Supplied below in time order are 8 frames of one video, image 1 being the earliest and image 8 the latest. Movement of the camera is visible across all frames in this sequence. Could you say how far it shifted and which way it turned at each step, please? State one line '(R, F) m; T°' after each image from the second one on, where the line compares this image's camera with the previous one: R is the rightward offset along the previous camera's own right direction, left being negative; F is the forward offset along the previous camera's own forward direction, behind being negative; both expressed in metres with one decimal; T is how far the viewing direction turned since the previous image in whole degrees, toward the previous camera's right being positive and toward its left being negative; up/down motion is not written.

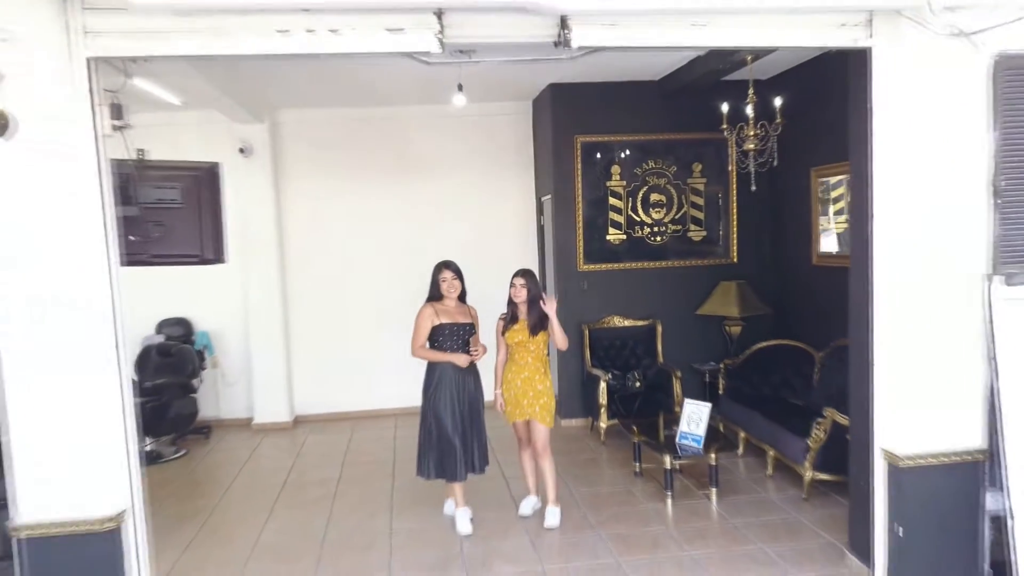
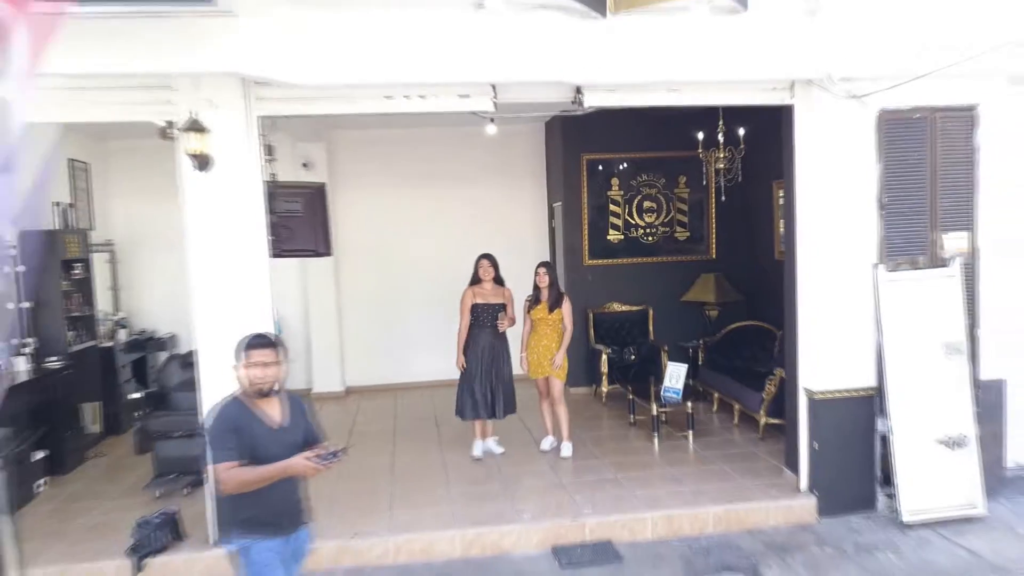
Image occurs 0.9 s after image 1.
(-0.1, -1.4) m; 0°
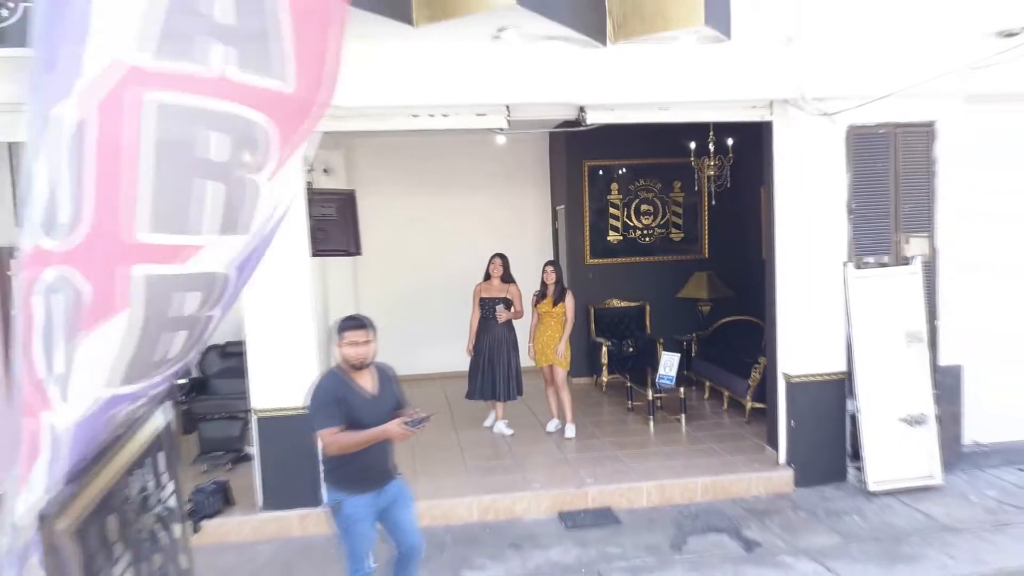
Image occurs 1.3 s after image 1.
(0.0, -0.6) m; 0°
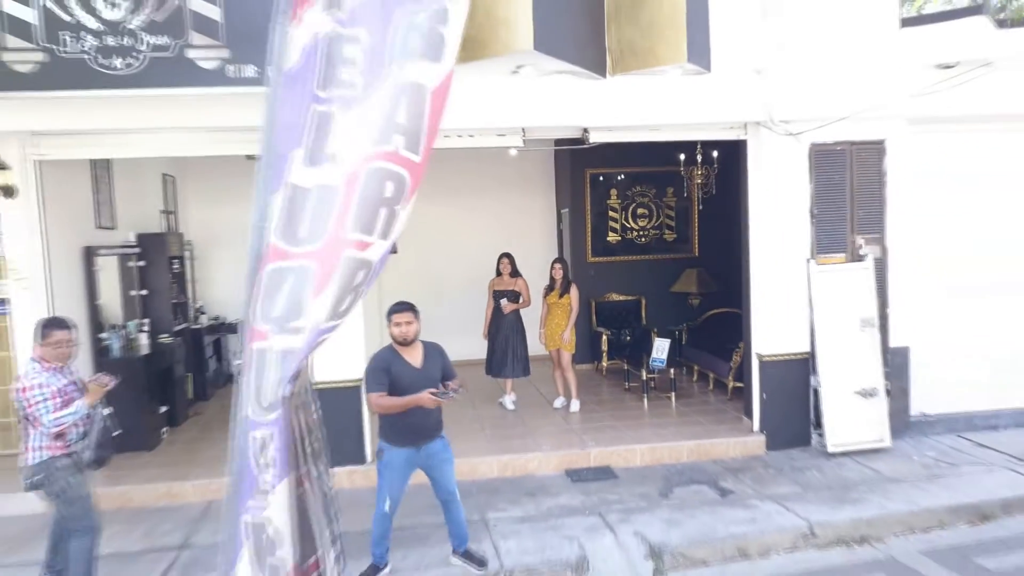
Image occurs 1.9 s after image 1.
(-0.1, -0.9) m; 0°
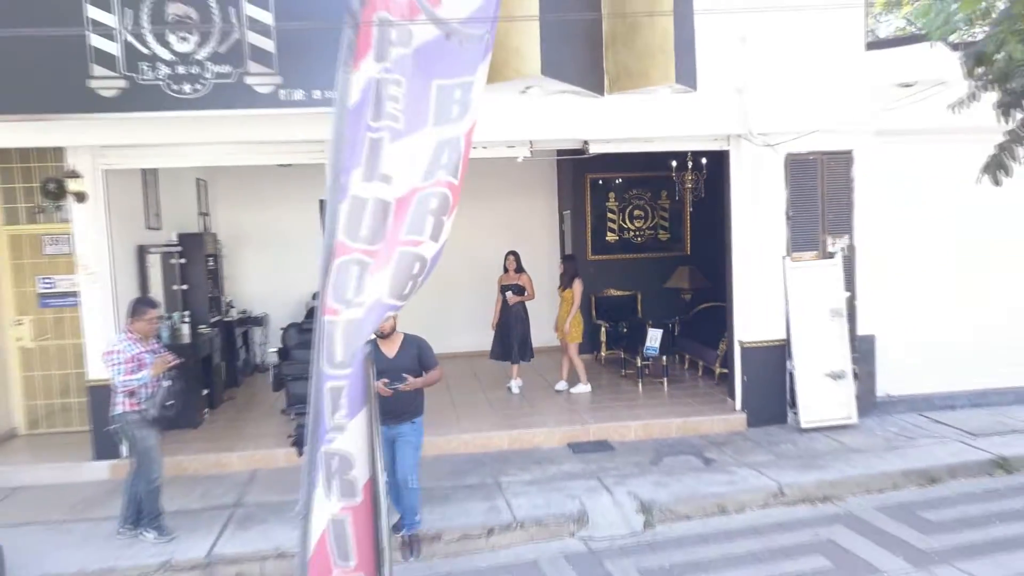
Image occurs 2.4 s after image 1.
(0.0, -0.8) m; 0°
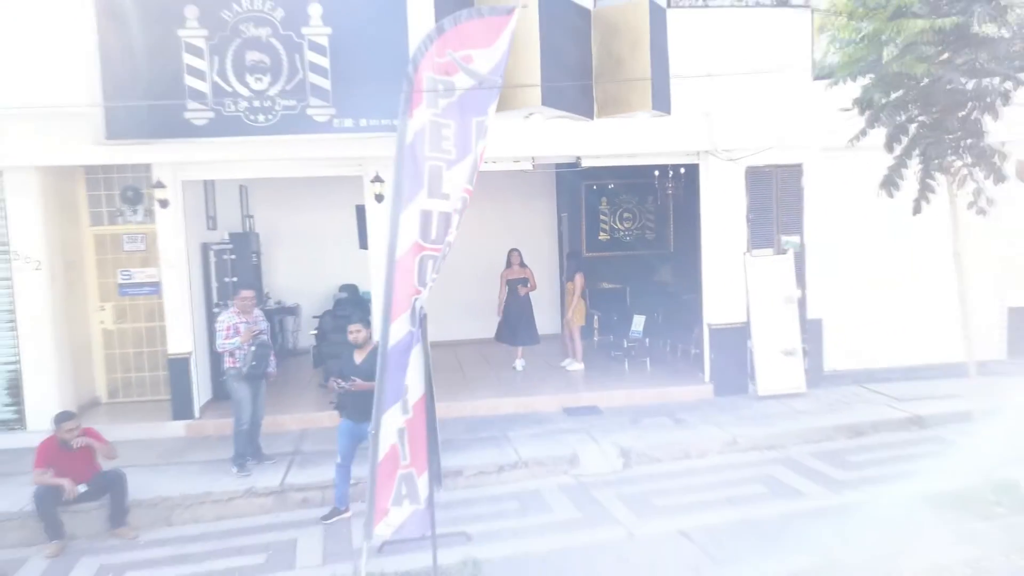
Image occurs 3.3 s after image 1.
(0.0, -1.3) m; 0°
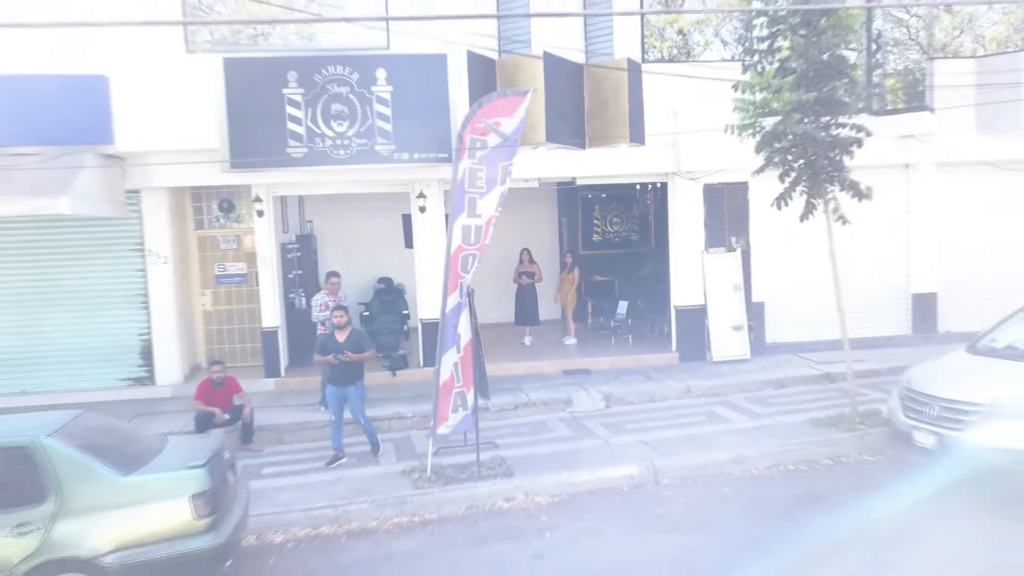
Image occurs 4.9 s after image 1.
(-0.1, -2.4) m; 0°
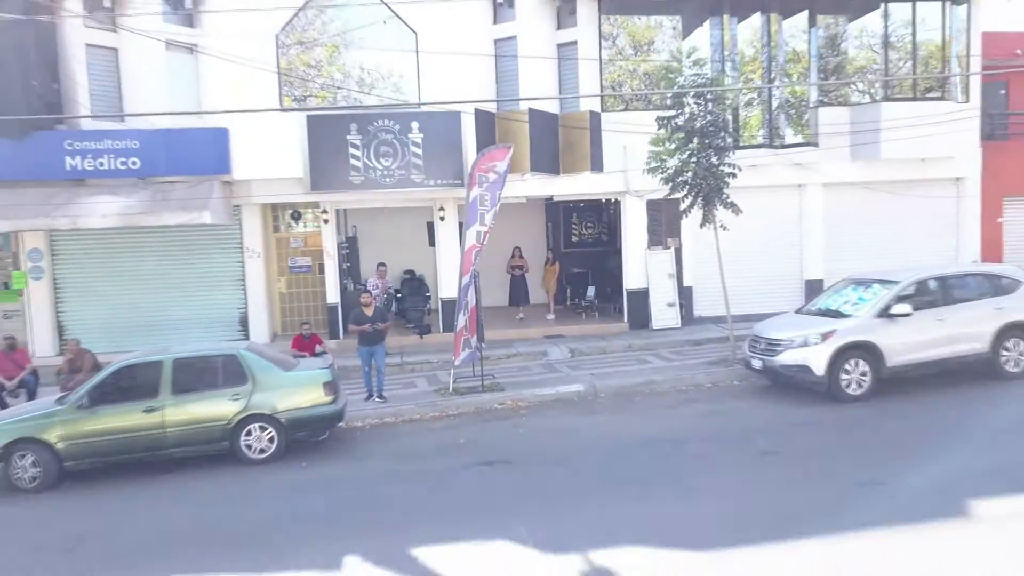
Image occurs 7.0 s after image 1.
(+0.1, -3.9) m; 0°
